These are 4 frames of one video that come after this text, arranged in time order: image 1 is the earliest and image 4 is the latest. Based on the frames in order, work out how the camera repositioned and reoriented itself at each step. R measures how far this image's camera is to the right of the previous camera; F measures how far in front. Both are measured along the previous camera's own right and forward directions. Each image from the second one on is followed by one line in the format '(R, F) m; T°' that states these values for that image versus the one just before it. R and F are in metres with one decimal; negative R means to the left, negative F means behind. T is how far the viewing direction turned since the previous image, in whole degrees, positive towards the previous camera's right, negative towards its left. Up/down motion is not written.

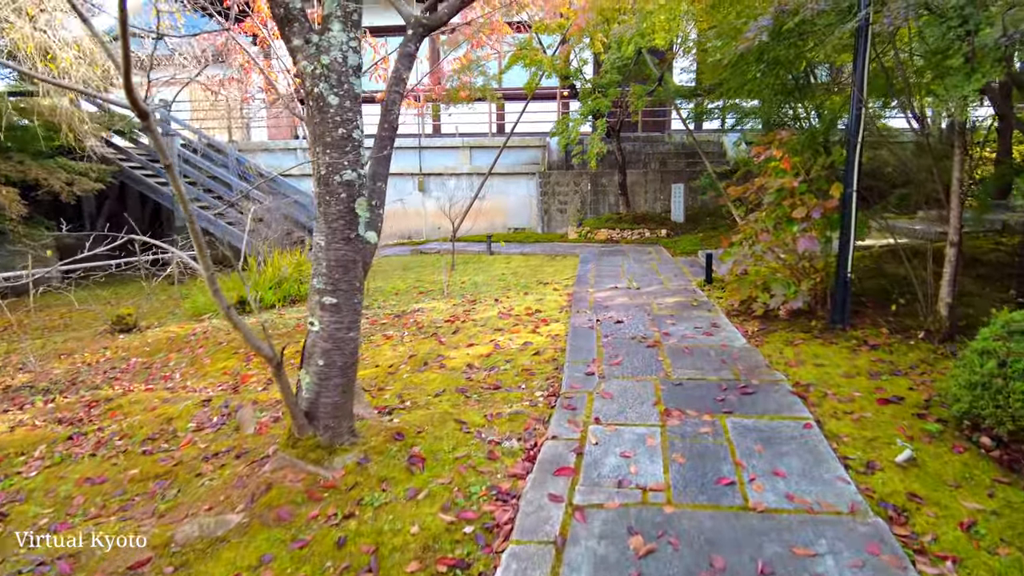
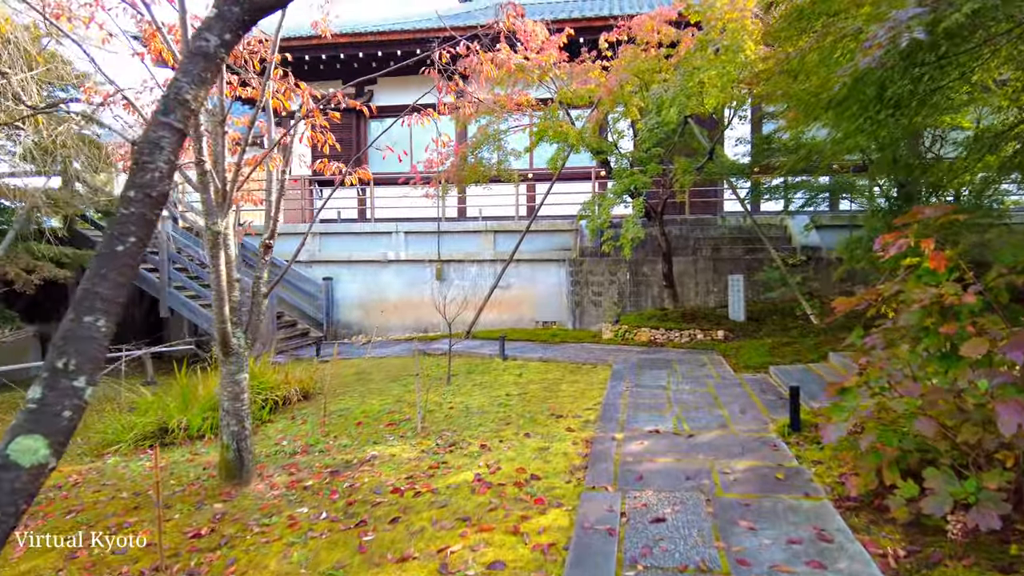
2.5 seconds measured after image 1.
(+0.4, +1.7) m; -5°
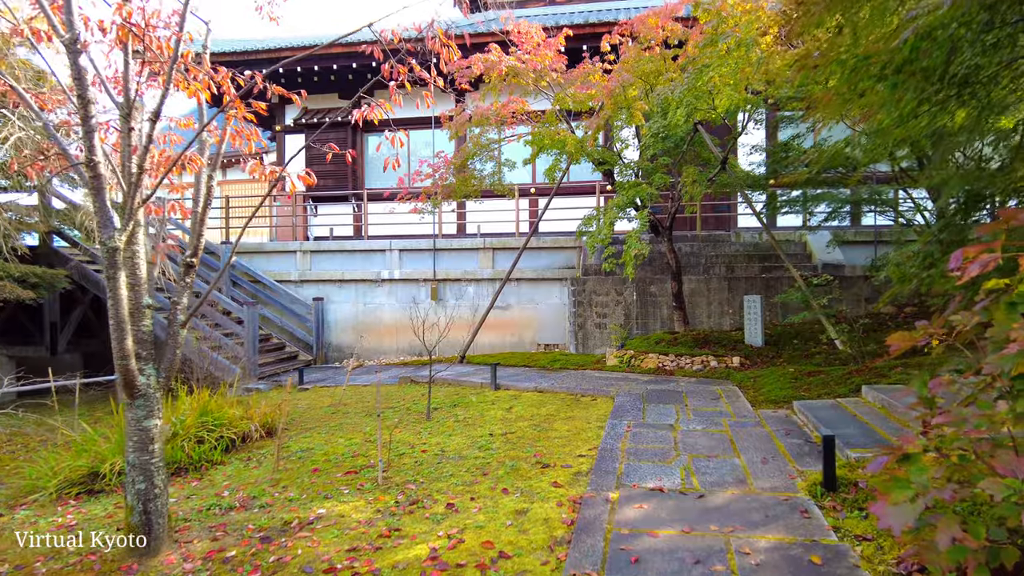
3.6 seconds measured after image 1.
(+0.2, +0.7) m; -1°
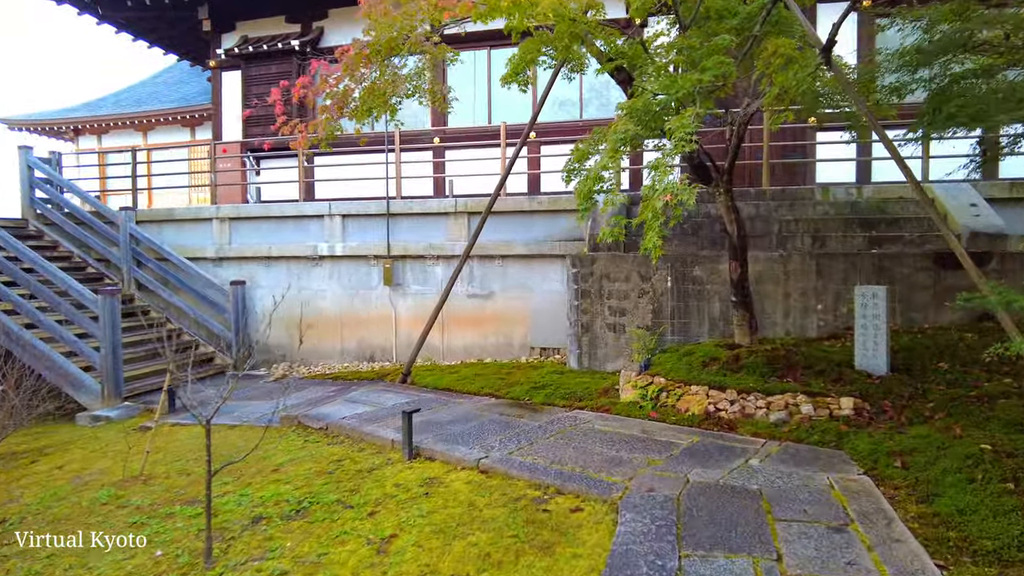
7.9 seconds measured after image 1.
(+0.7, +3.2) m; -3°
